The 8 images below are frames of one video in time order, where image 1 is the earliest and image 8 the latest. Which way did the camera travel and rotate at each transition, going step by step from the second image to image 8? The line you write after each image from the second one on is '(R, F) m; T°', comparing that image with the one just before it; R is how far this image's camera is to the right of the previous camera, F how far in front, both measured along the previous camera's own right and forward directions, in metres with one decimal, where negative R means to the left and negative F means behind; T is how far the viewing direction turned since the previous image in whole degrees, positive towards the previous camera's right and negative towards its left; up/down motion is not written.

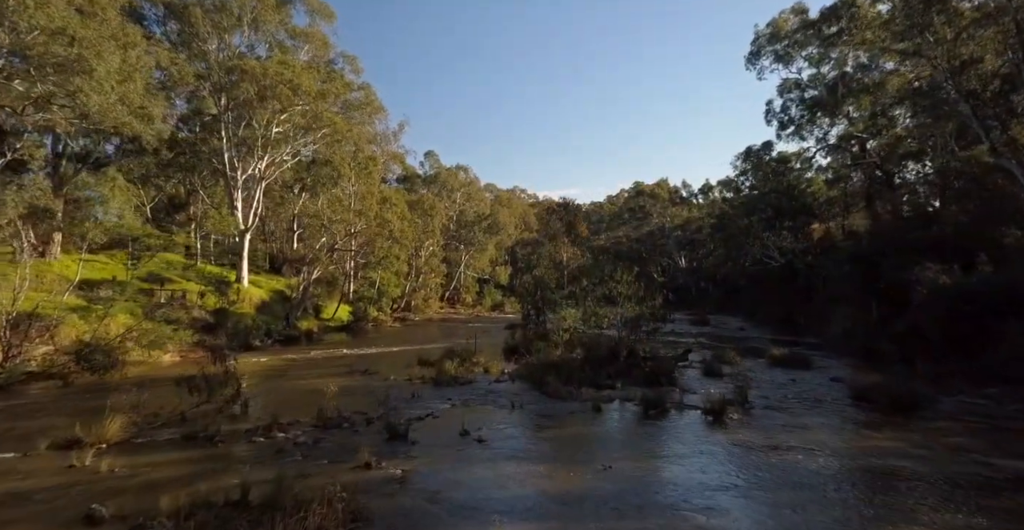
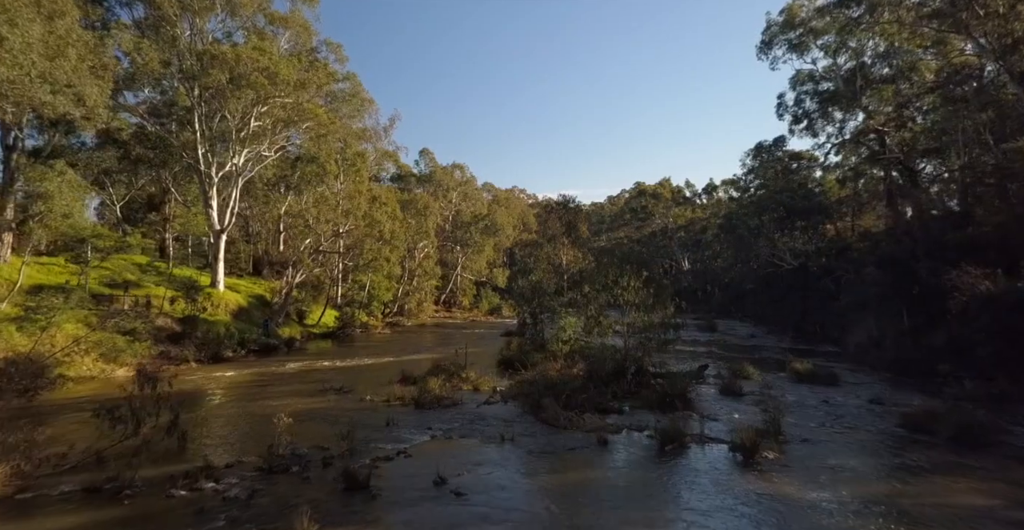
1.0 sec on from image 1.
(+0.2, +1.7) m; 0°
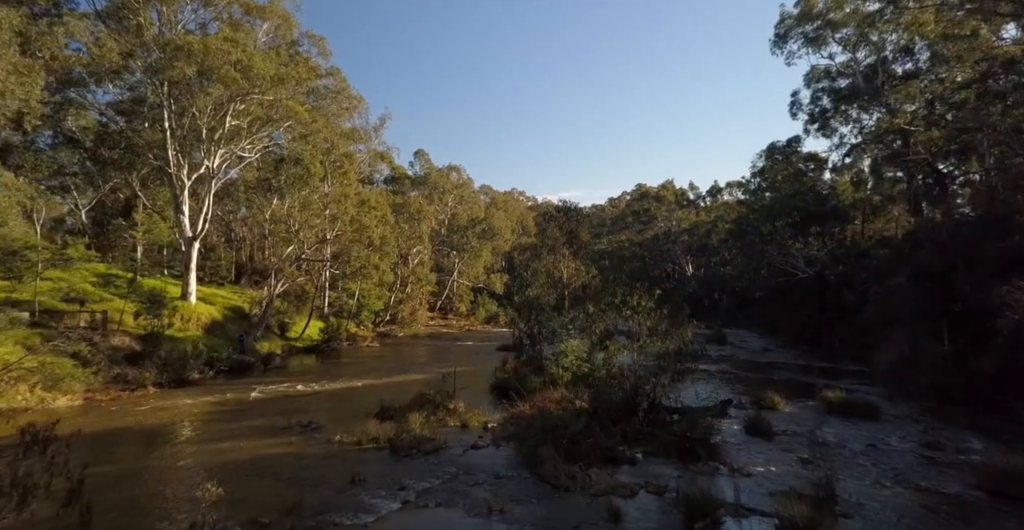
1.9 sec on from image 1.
(+0.2, +1.8) m; 0°
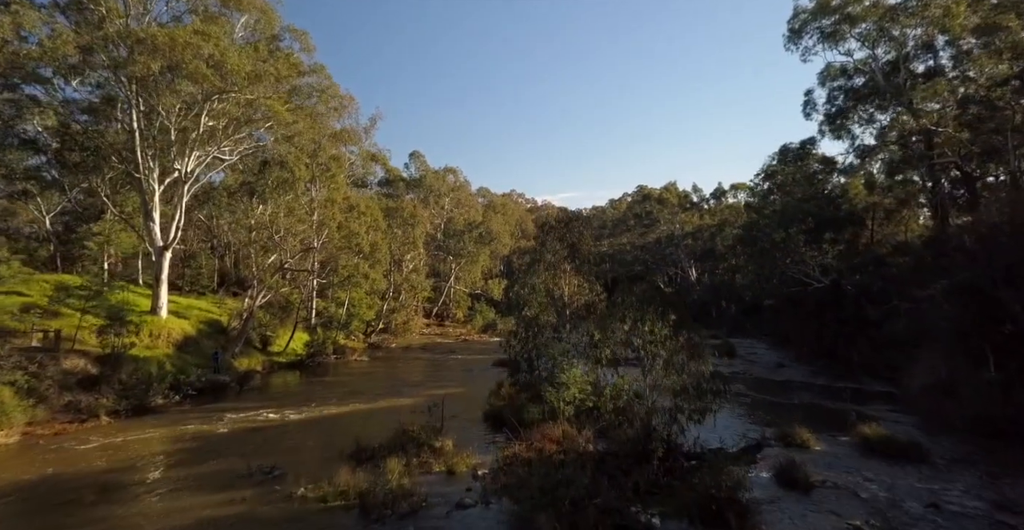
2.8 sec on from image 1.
(+0.1, +1.5) m; 0°
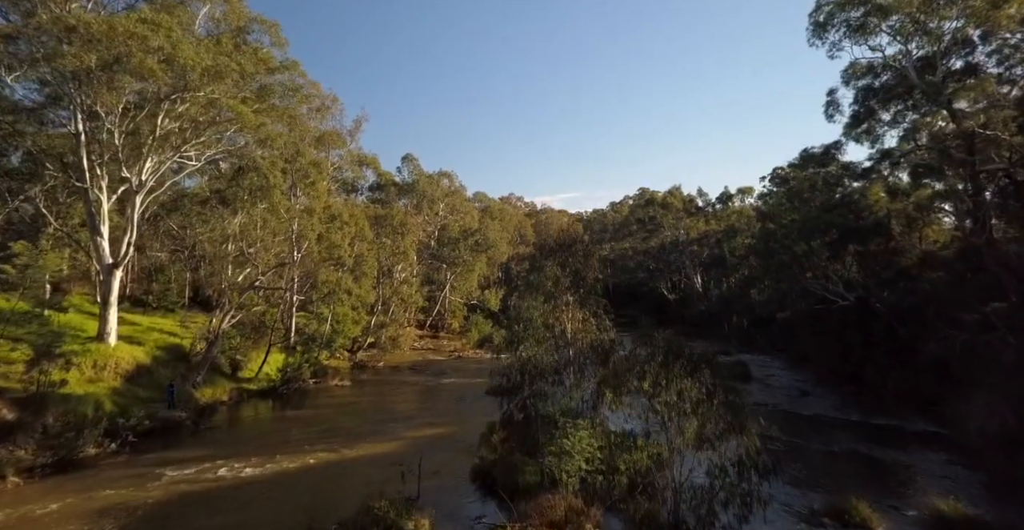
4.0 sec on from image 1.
(+0.2, +2.2) m; 0°
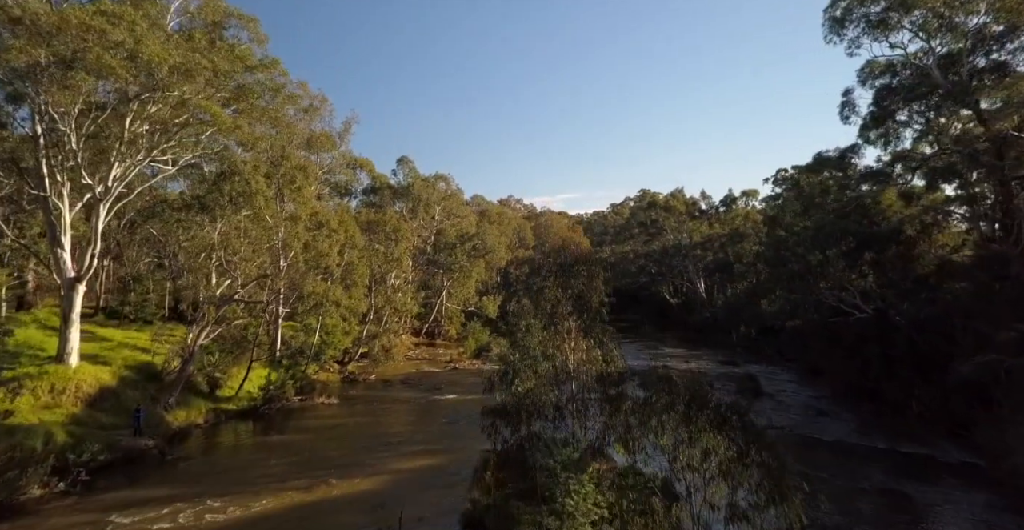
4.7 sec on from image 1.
(+0.1, +1.3) m; 0°
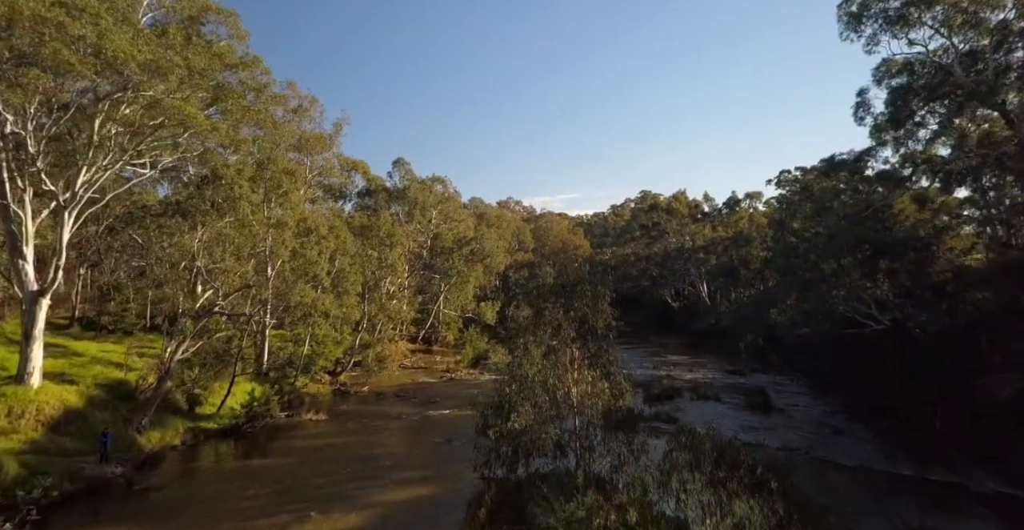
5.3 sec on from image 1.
(+0.1, +1.1) m; 0°
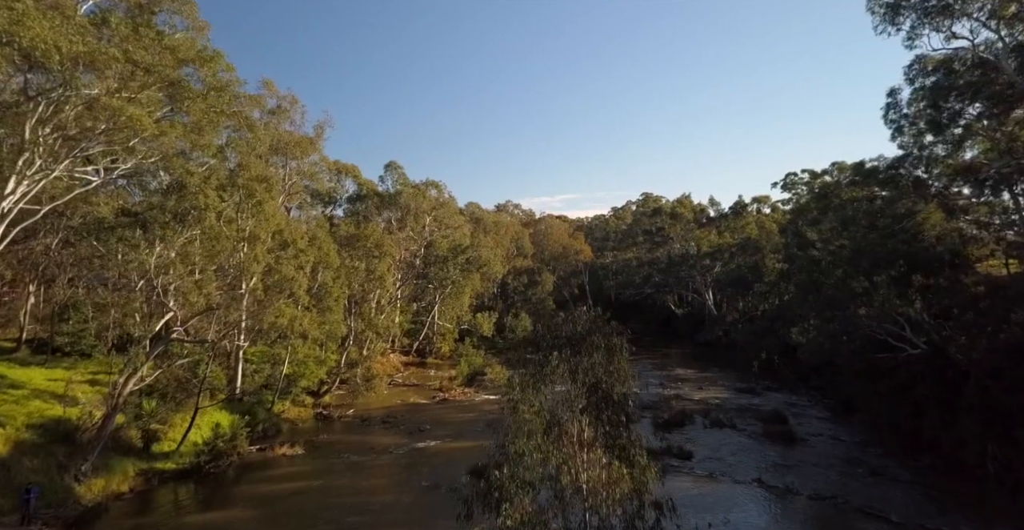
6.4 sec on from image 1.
(+0.1, +2.0) m; 0°
